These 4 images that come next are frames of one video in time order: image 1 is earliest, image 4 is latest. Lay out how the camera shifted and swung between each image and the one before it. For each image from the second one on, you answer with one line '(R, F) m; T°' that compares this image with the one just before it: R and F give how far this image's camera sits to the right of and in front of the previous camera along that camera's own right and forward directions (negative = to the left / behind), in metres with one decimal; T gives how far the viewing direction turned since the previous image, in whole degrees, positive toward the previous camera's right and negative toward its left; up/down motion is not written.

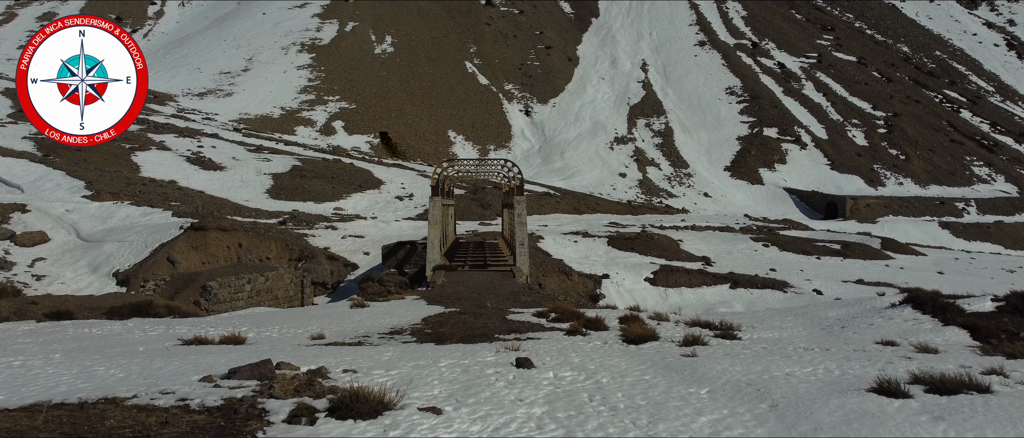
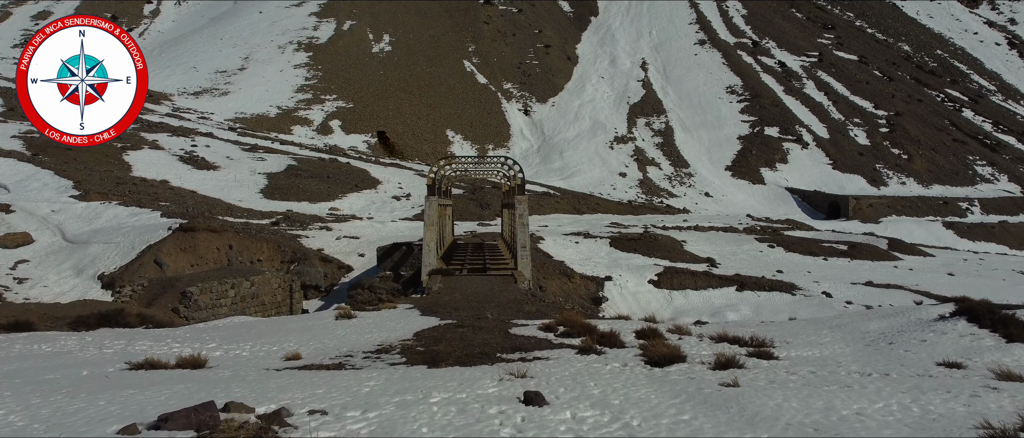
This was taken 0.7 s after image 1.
(0.0, +0.6) m; 0°
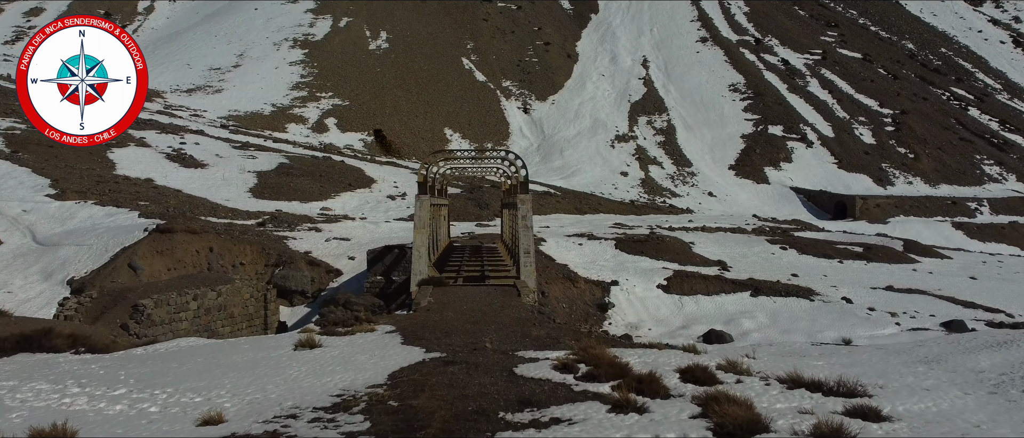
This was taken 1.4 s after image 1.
(-0.1, +1.2) m; 0°
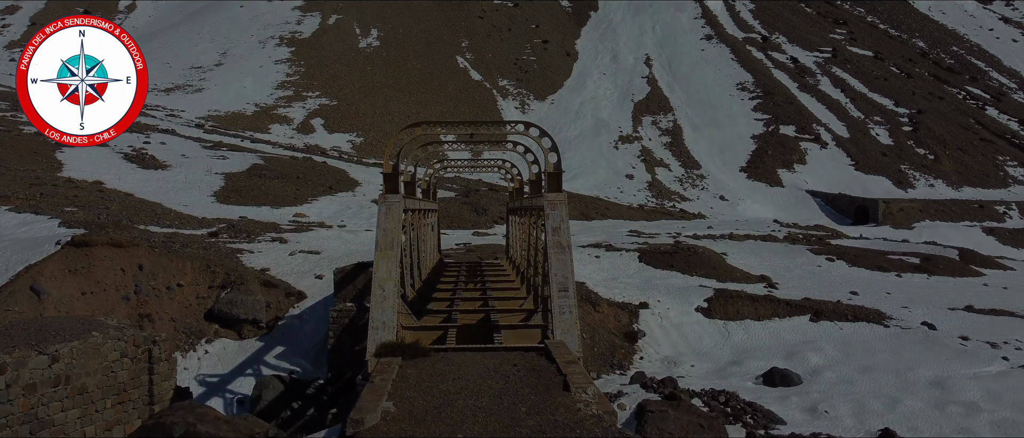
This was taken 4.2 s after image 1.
(-0.3, +3.5) m; +1°
